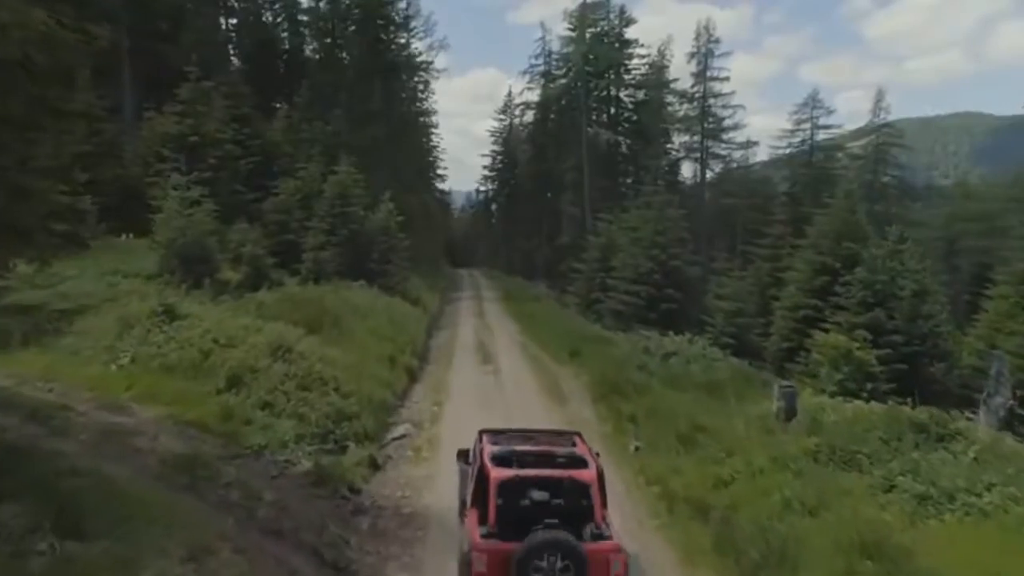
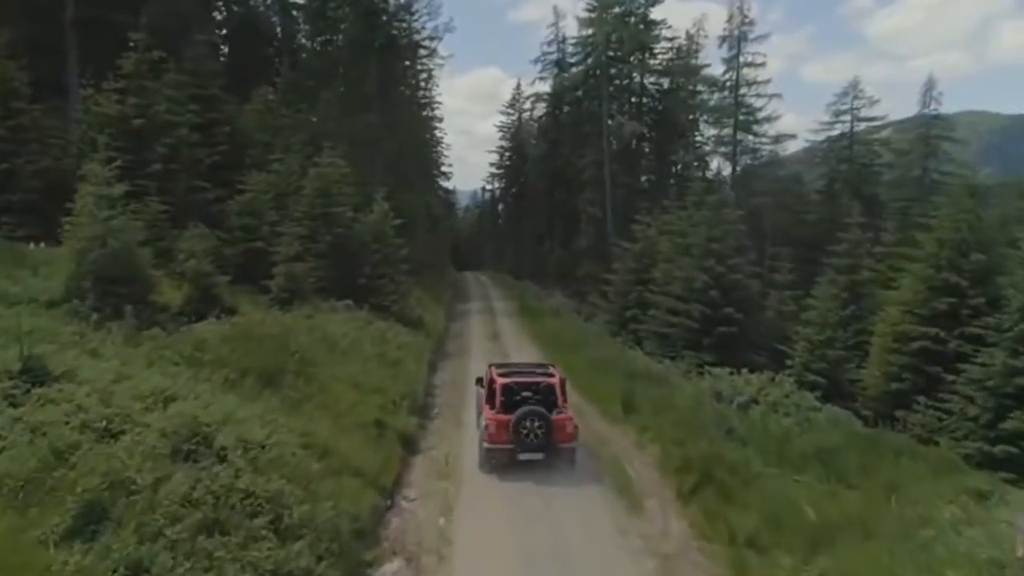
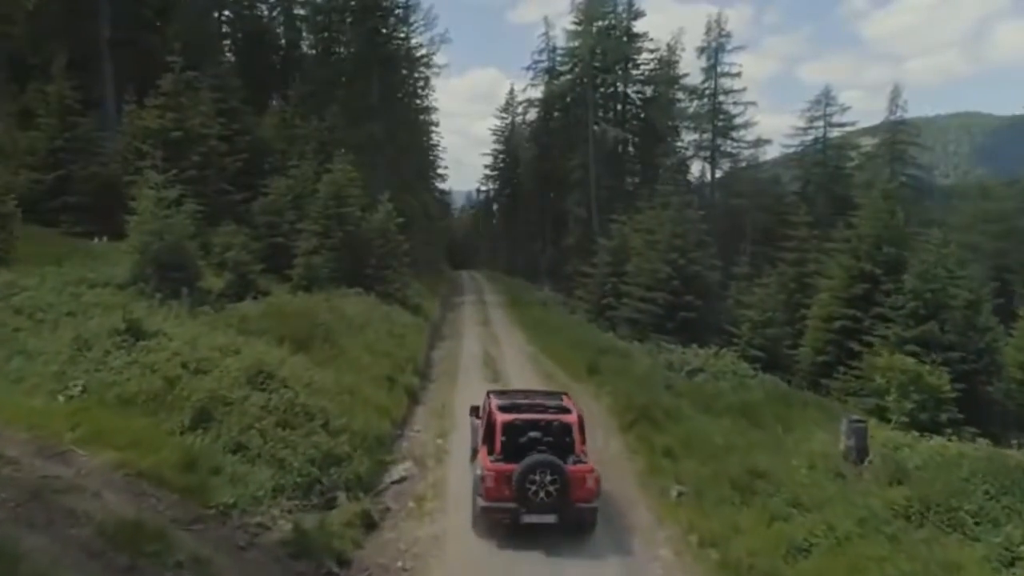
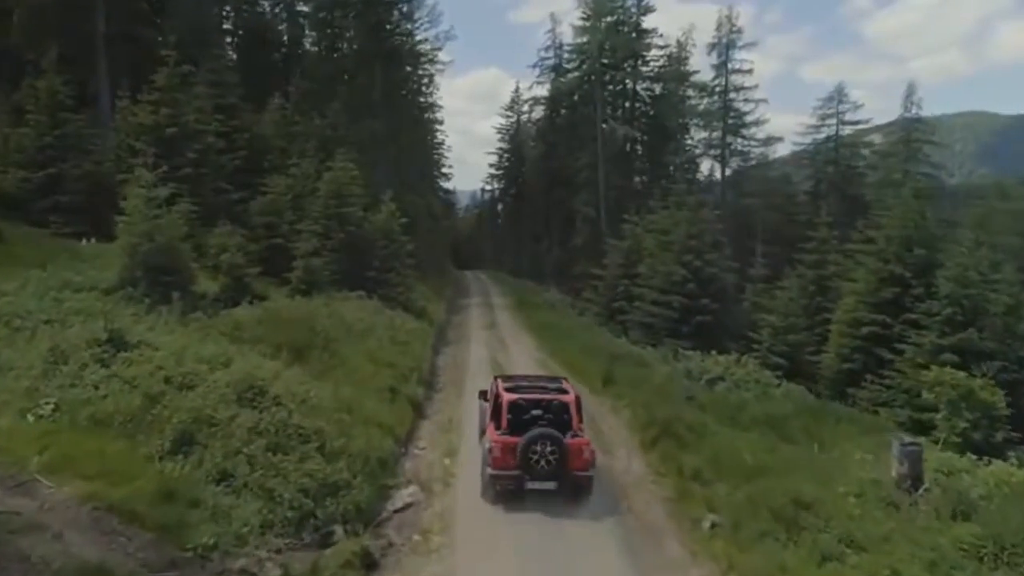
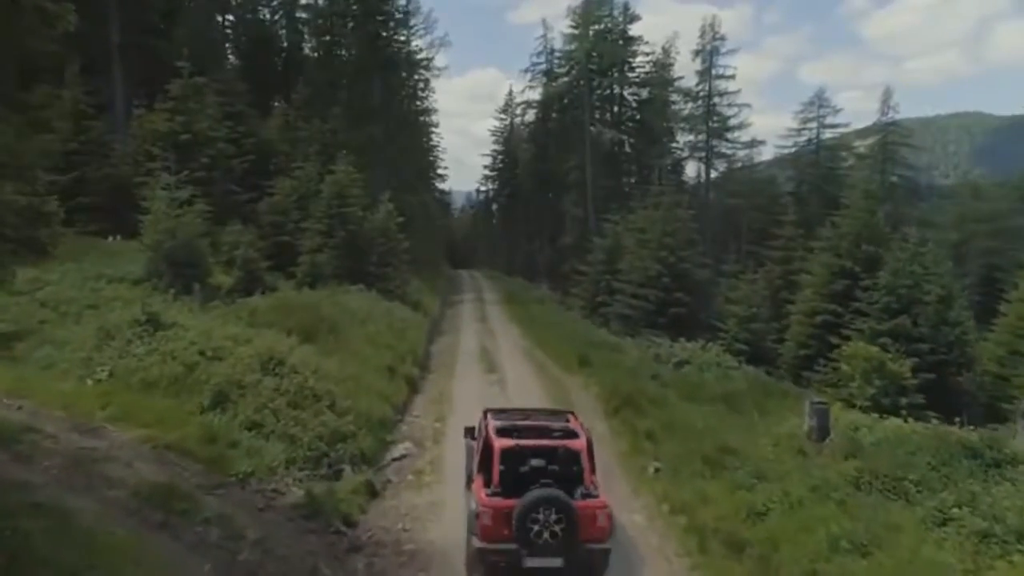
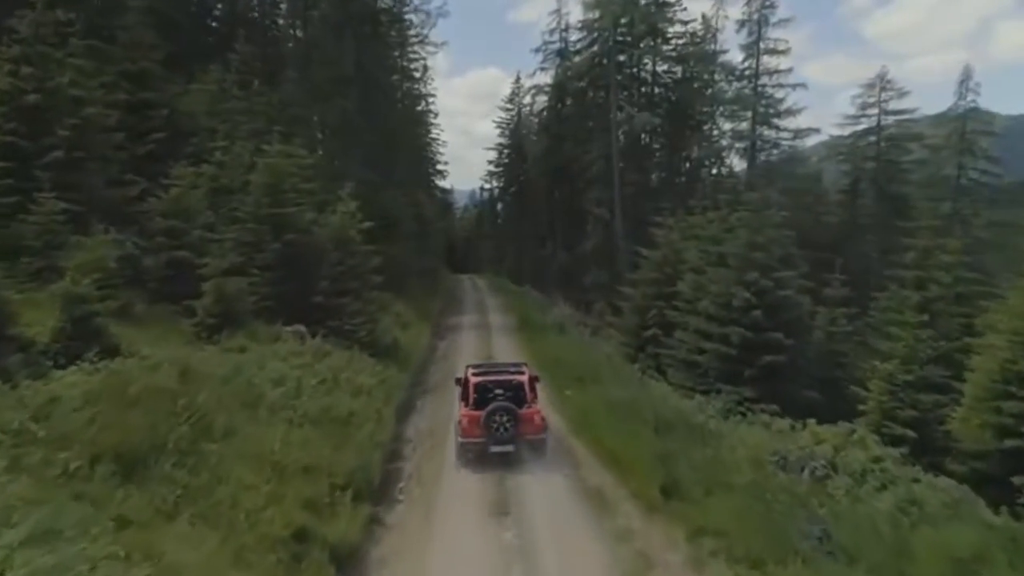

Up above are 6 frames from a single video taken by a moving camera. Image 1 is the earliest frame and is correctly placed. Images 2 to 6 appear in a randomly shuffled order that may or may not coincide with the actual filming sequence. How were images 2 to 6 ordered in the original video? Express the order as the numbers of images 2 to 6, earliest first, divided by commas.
5, 3, 4, 2, 6
